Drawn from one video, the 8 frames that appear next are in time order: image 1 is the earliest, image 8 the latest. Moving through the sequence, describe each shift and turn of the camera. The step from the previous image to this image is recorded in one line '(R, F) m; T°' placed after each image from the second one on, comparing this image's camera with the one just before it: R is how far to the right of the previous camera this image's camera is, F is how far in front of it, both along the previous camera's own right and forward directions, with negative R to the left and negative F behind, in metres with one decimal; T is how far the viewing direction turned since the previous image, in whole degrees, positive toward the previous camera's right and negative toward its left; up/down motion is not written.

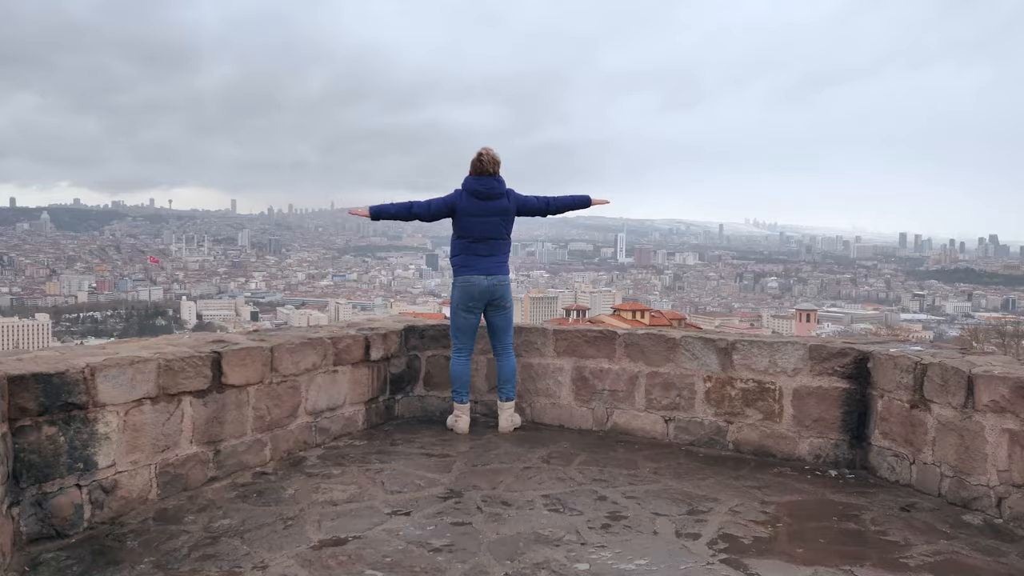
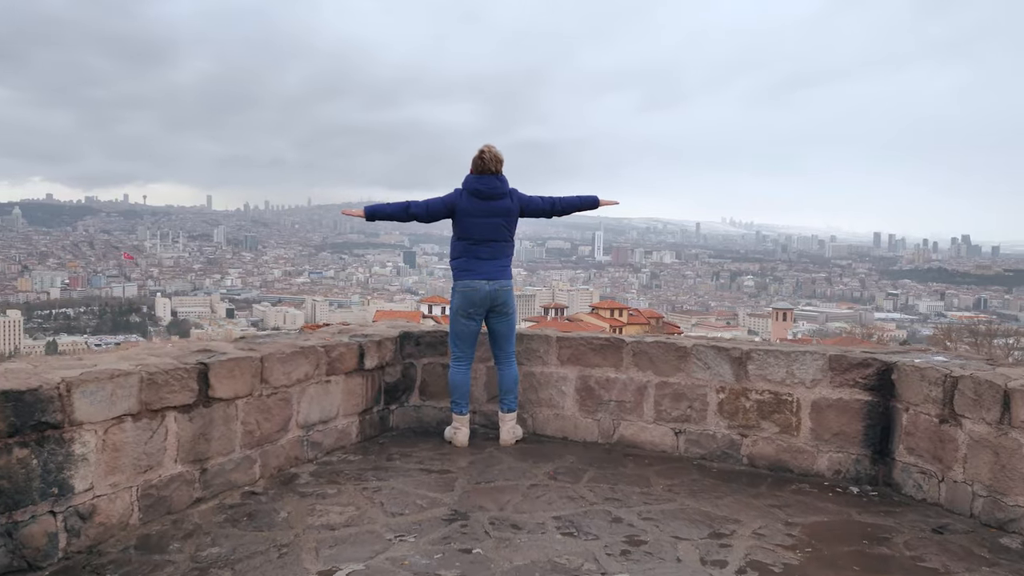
(-0.1, +0.2) m; +1°
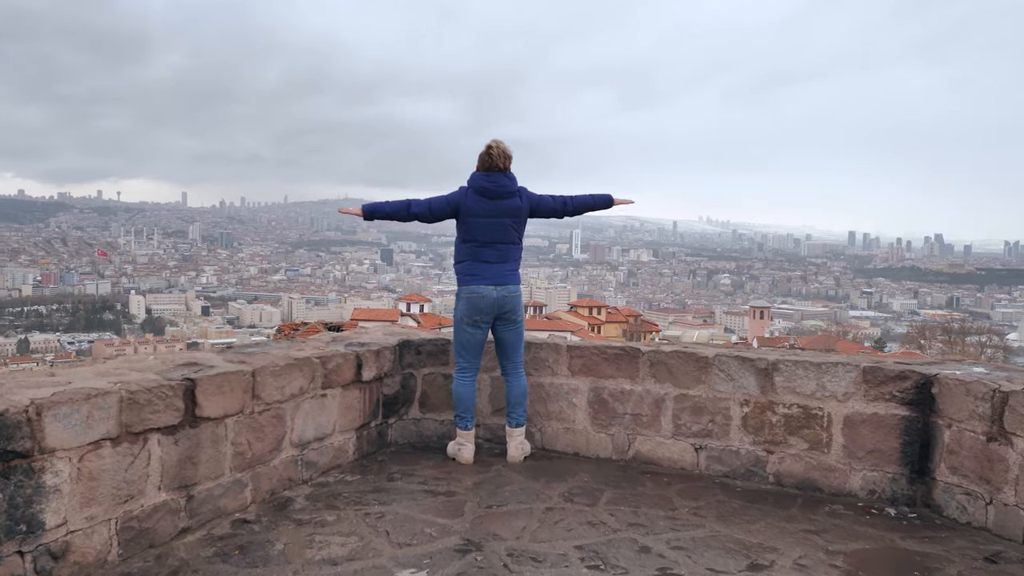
(-0.1, +0.2) m; +1°
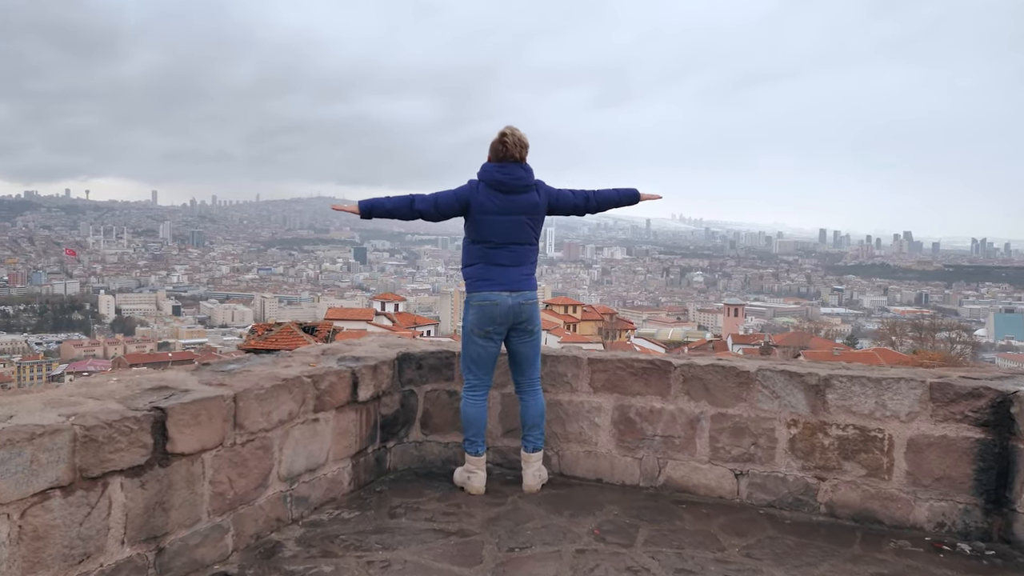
(-0.1, +0.4) m; +2°
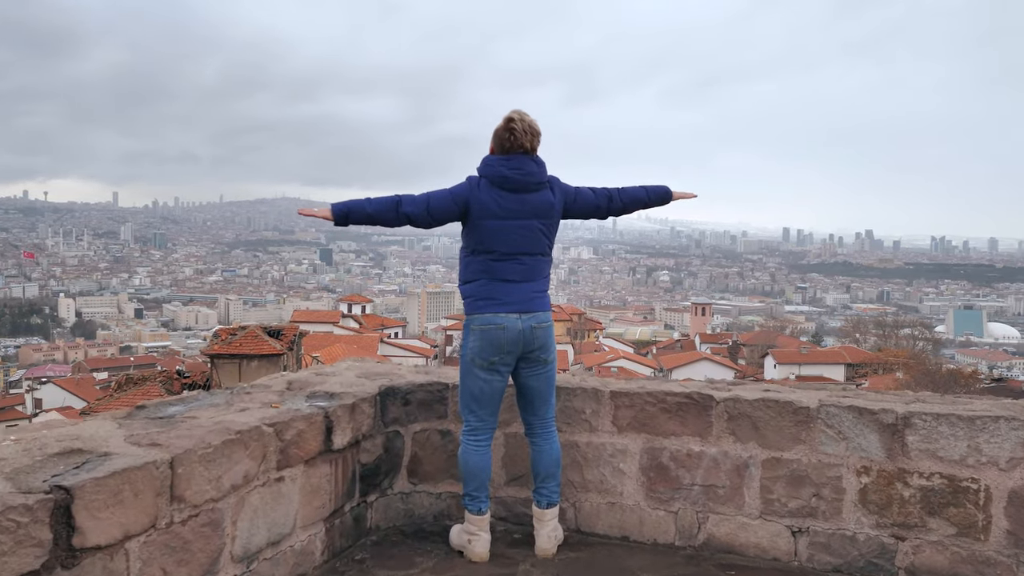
(-0.1, +0.5) m; +2°
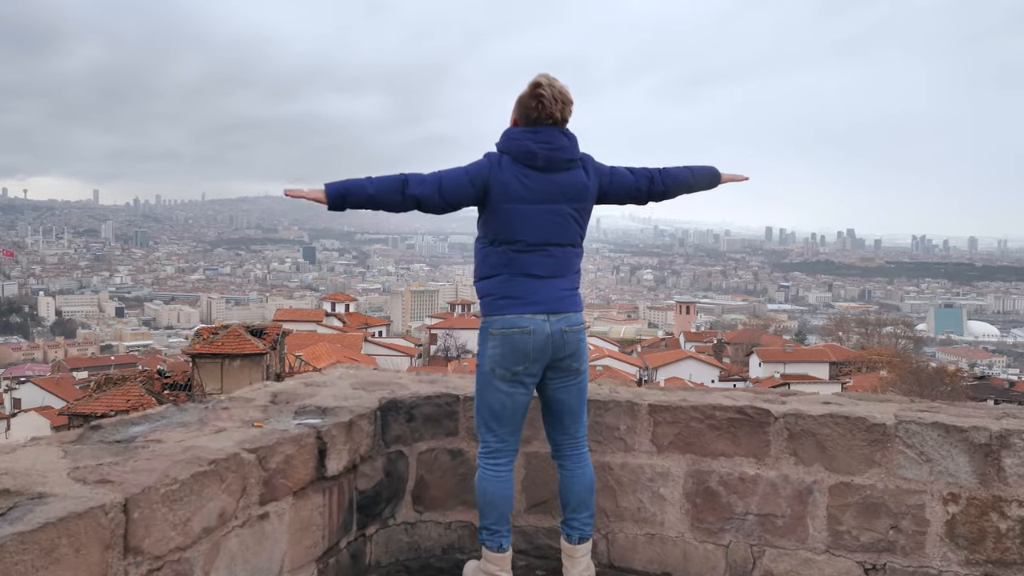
(-0.1, +0.4) m; +1°
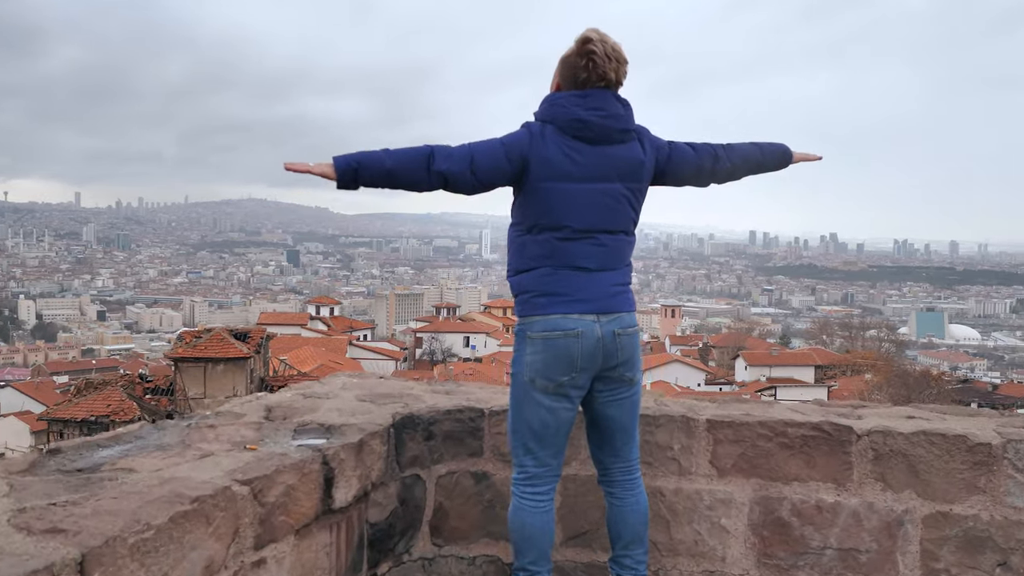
(-0.1, +0.3) m; +1°
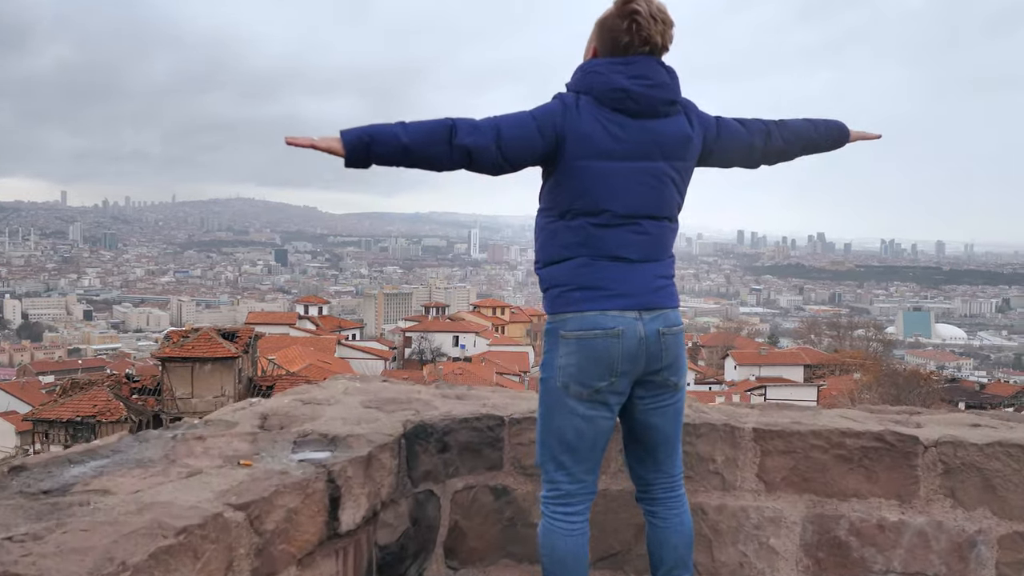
(-0.1, +0.2) m; +1°
